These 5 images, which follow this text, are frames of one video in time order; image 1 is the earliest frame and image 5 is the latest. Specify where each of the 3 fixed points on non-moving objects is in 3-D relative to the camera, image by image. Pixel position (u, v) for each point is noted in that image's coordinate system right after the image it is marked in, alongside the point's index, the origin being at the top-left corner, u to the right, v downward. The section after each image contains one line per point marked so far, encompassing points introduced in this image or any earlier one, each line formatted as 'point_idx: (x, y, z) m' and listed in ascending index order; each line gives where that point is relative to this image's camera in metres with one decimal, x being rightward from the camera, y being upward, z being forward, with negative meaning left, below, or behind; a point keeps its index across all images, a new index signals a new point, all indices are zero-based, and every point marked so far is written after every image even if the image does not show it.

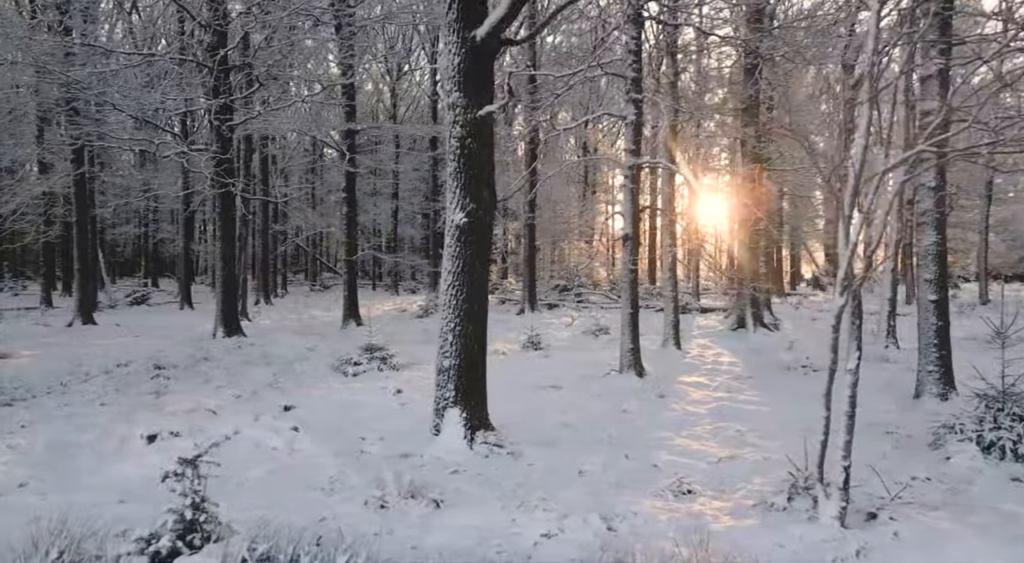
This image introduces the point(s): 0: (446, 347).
0: (-0.6, -0.6, +7.2) m
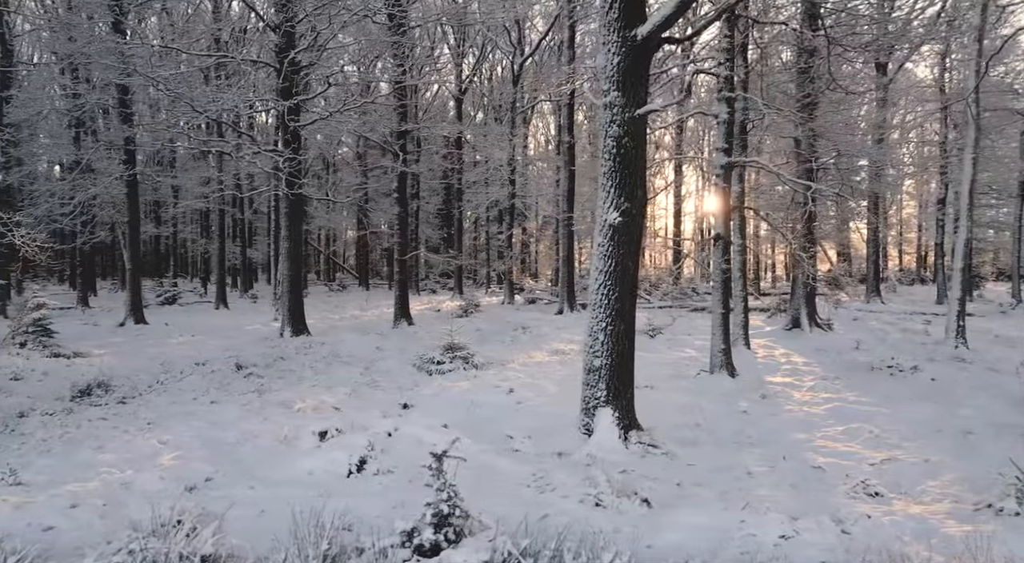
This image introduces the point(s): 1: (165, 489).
0: (+0.8, -0.6, +7.2) m
1: (-2.5, -1.5, +5.4) m
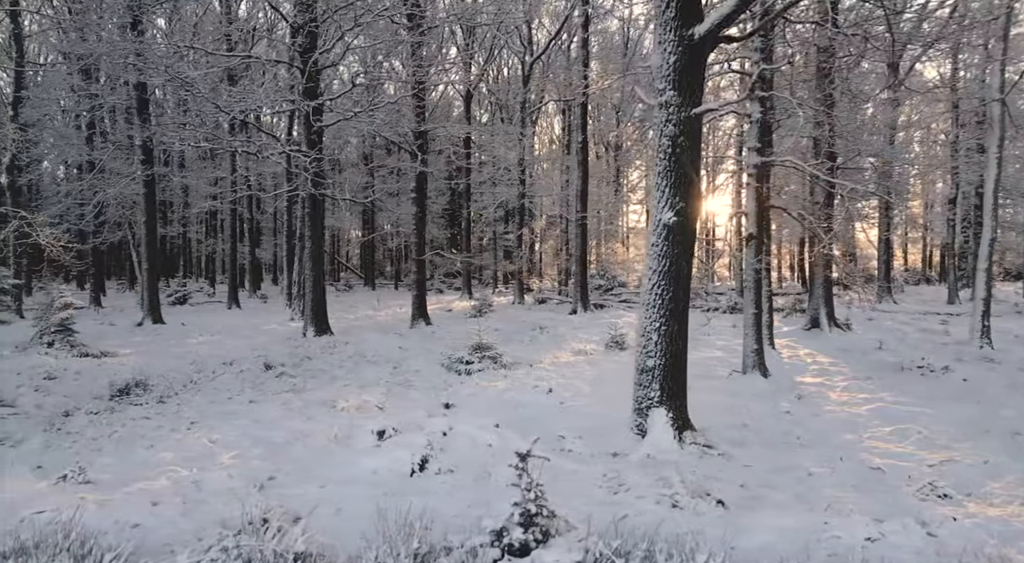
0: (+1.3, -0.6, +7.2) m
1: (-2.0, -1.5, +5.5) m
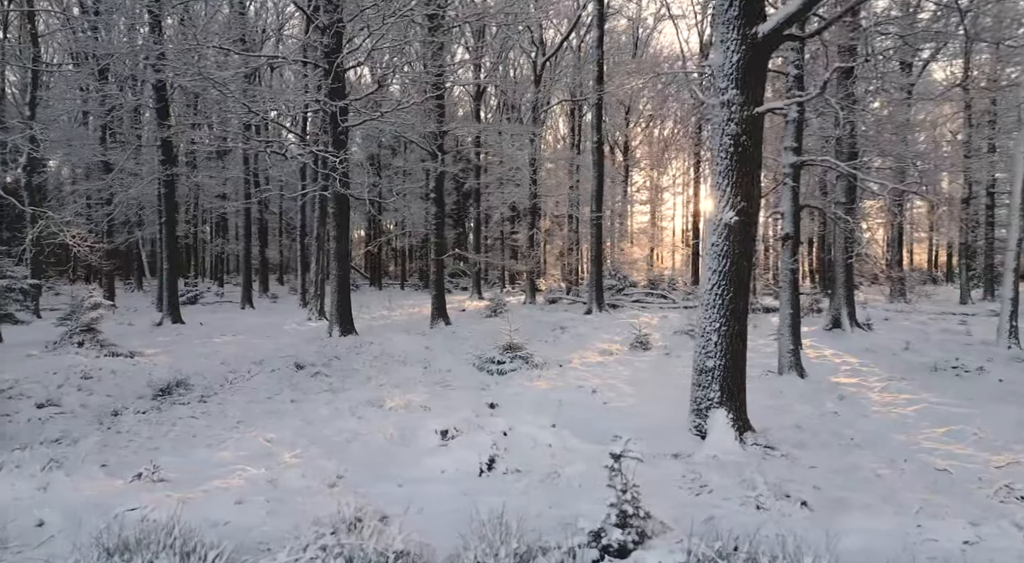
0: (+1.9, -0.6, +7.2) m
1: (-1.5, -1.5, +5.5) m
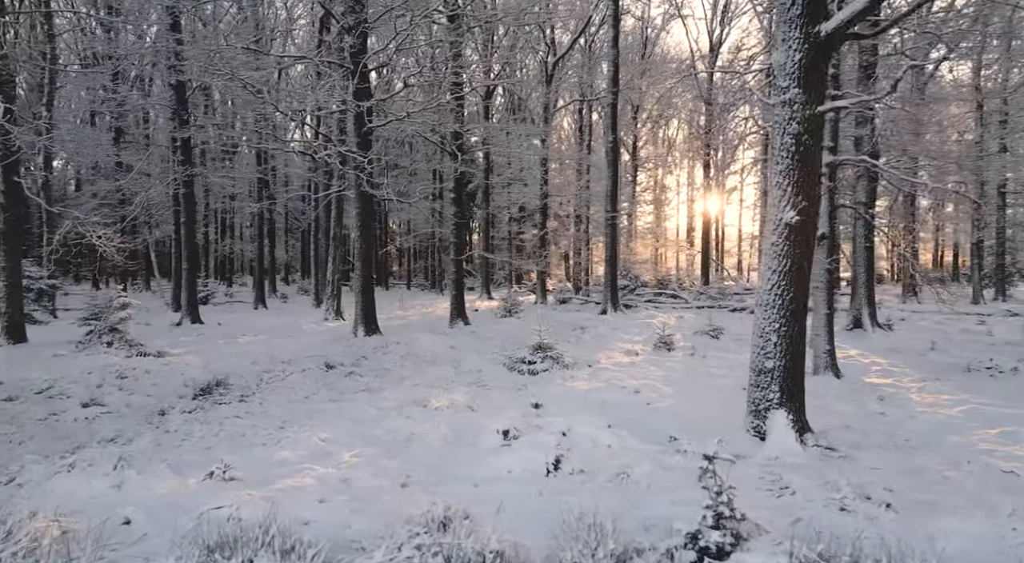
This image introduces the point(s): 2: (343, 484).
0: (+2.4, -0.6, +7.1) m
1: (-1.0, -1.5, +5.5) m
2: (-1.3, -1.5, +5.5) m
